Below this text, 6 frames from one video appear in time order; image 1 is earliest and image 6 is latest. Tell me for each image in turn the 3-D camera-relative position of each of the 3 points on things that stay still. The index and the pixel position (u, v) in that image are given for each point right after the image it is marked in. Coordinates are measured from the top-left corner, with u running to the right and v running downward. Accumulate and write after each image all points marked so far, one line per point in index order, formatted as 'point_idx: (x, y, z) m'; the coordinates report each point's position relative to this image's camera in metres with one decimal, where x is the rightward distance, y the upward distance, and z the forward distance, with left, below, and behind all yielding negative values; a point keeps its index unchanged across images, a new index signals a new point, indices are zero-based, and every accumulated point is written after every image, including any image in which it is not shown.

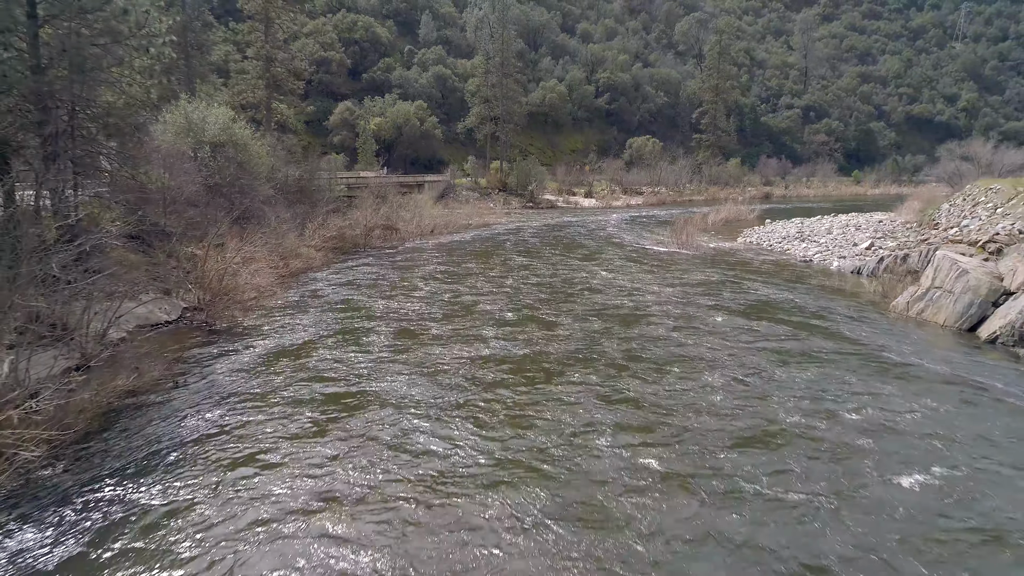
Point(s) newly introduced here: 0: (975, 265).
0: (+10.2, +0.4, +10.9) m
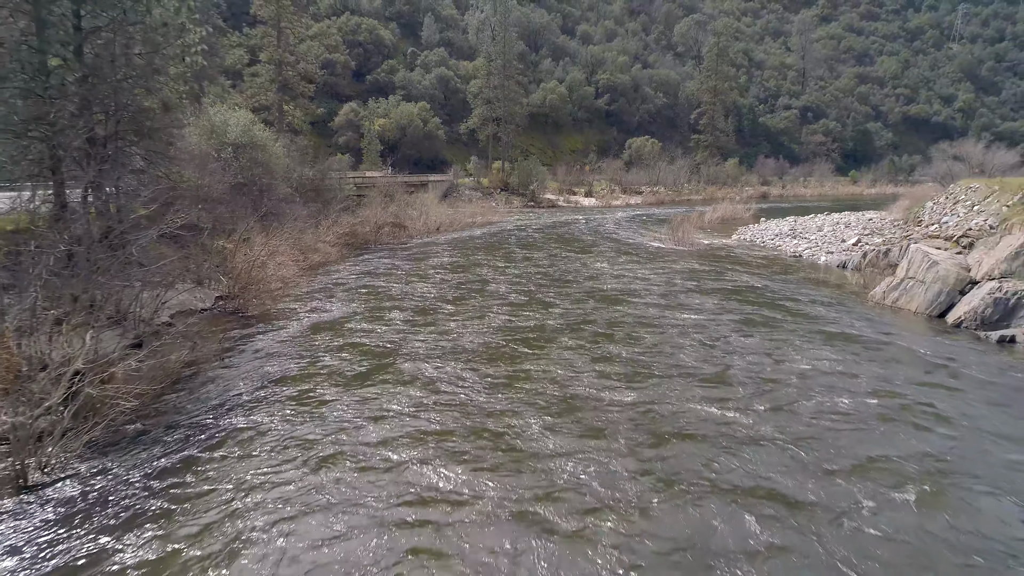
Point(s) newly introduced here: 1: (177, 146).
0: (+10.4, +0.7, +11.8) m
1: (-8.0, +3.5, +12.0) m
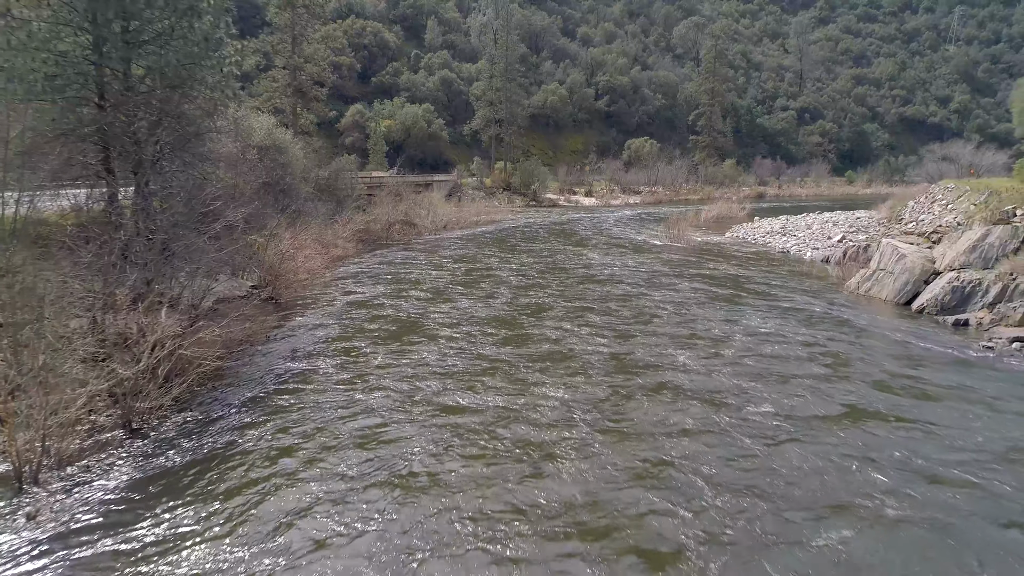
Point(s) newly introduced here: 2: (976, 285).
0: (+10.5, +0.9, +12.9) m
1: (-7.8, +3.7, +13.1) m
2: (+10.4, +0.1, +11.0) m
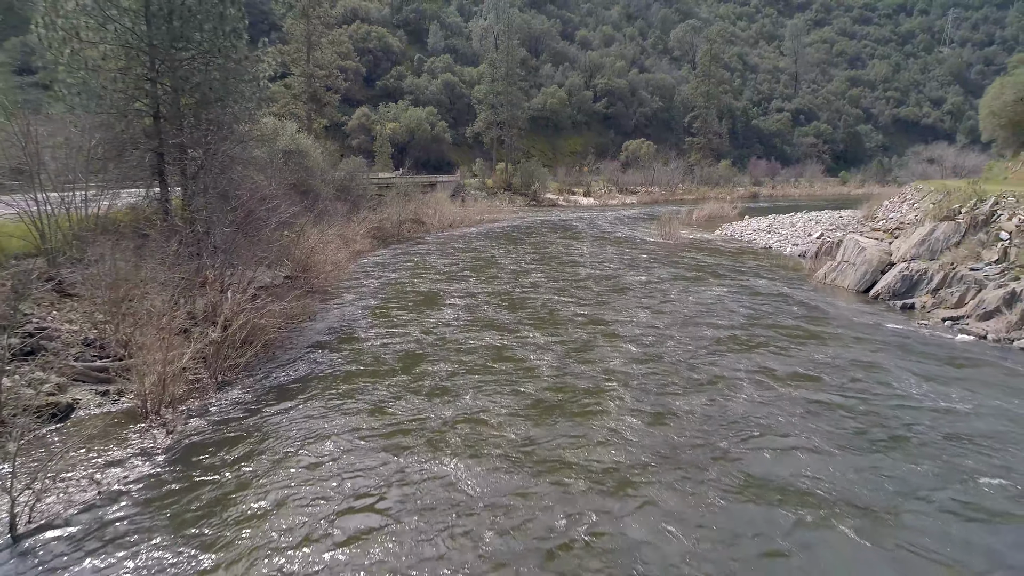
0: (+10.7, +1.2, +14.5) m
1: (-7.7, +4.0, +14.7) m
2: (+10.5, +0.4, +12.6) m
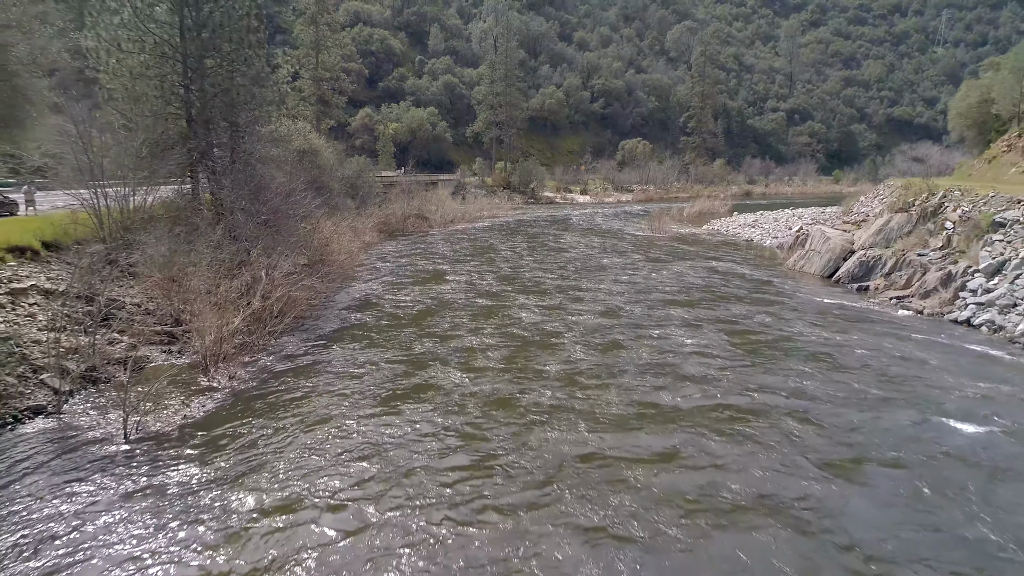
0: (+10.6, +1.7, +16.0) m
1: (-7.8, +4.4, +16.1) m
2: (+10.4, +0.8, +14.0) m
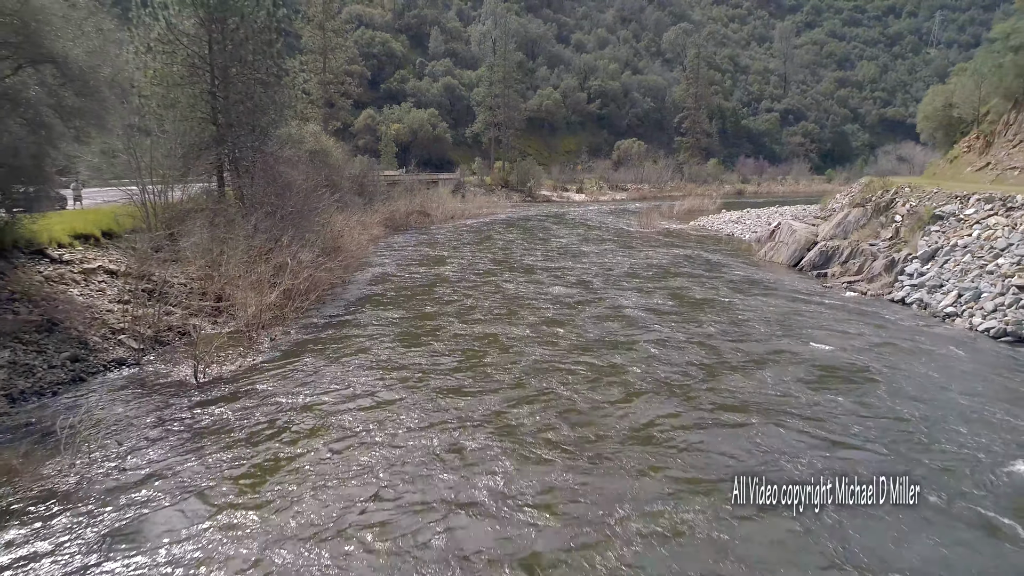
0: (+10.4, +2.1, +17.5) m
1: (-7.9, +4.9, +17.7) m
2: (+10.3, +1.2, +15.6) m
